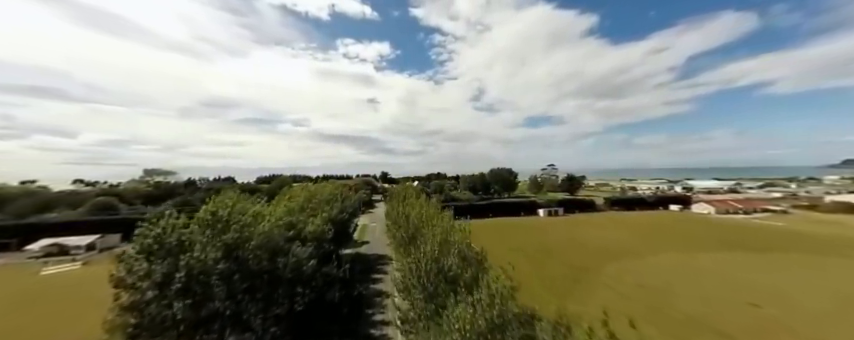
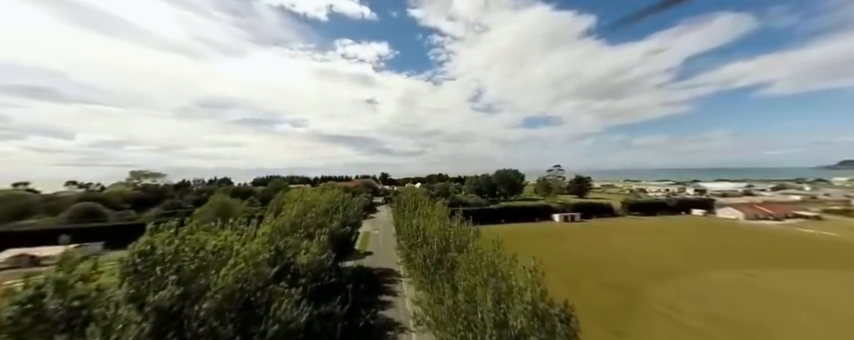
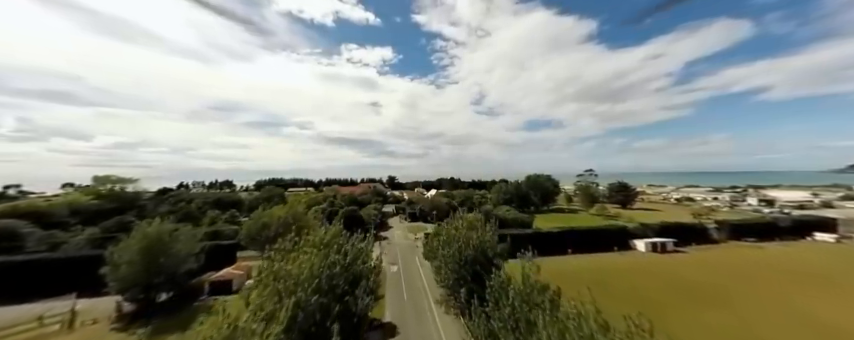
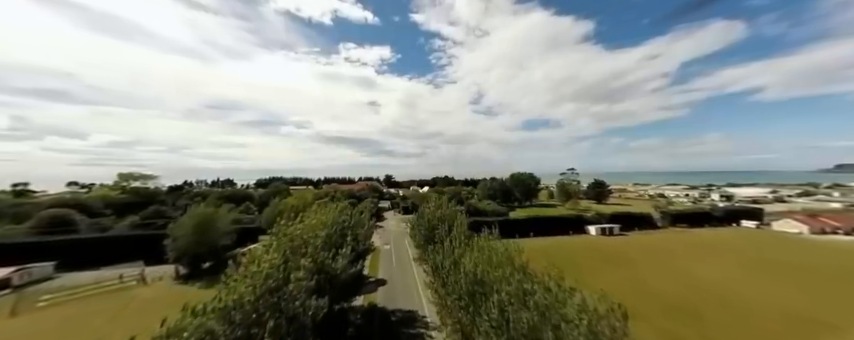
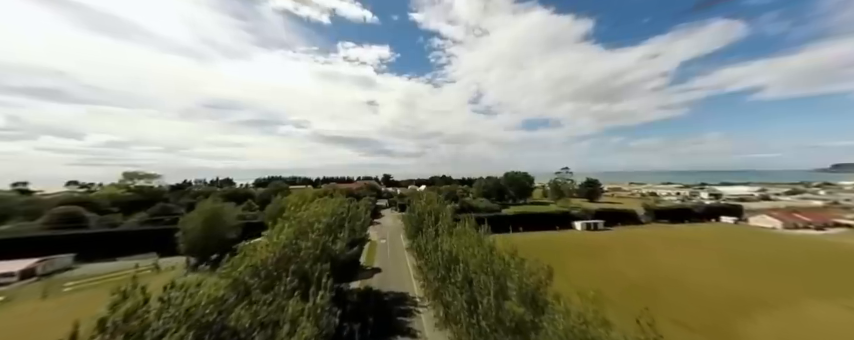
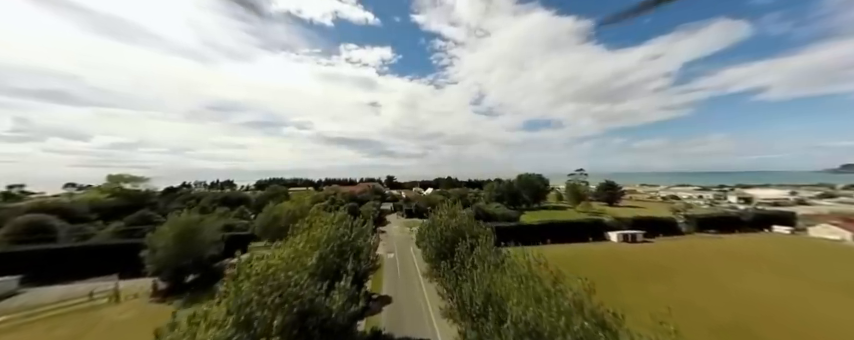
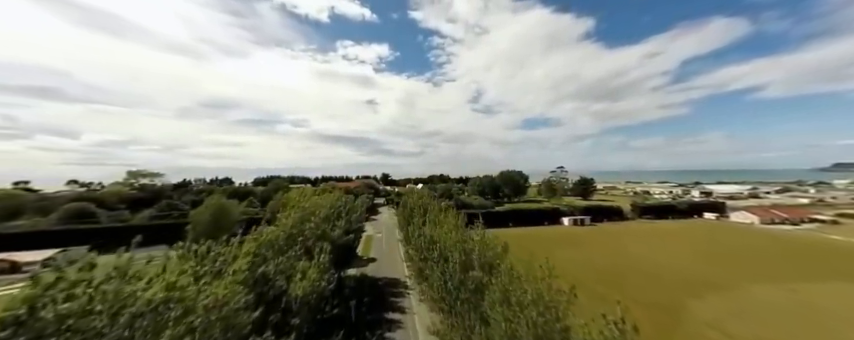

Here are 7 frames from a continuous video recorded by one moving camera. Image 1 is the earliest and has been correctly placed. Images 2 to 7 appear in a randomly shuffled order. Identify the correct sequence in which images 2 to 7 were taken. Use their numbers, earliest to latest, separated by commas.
2, 7, 5, 4, 6, 3
